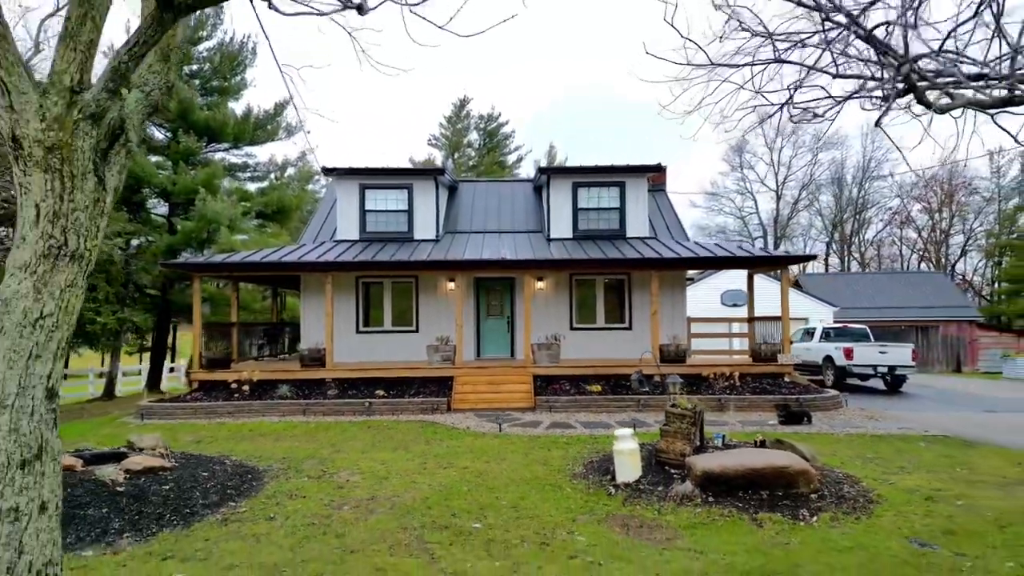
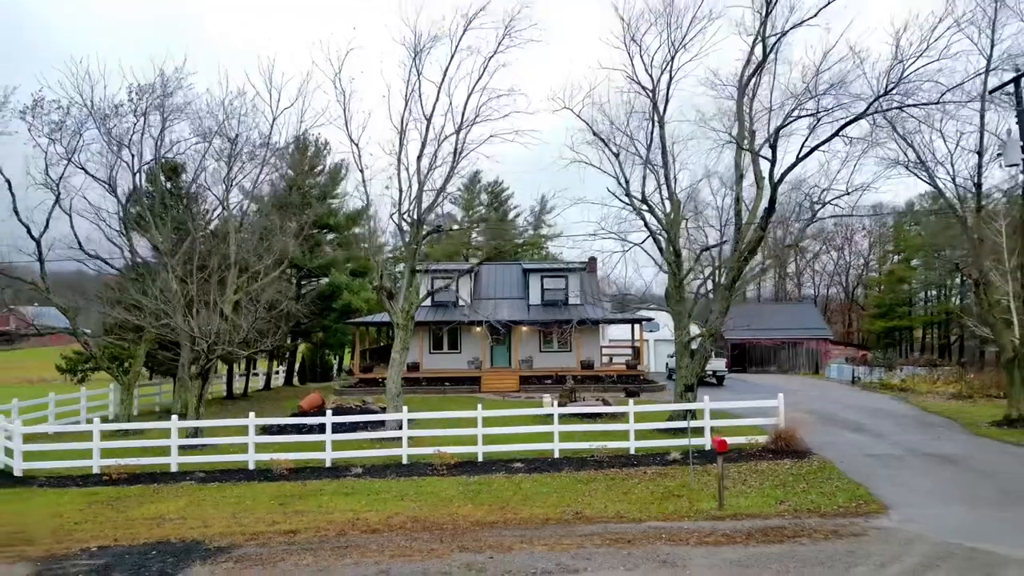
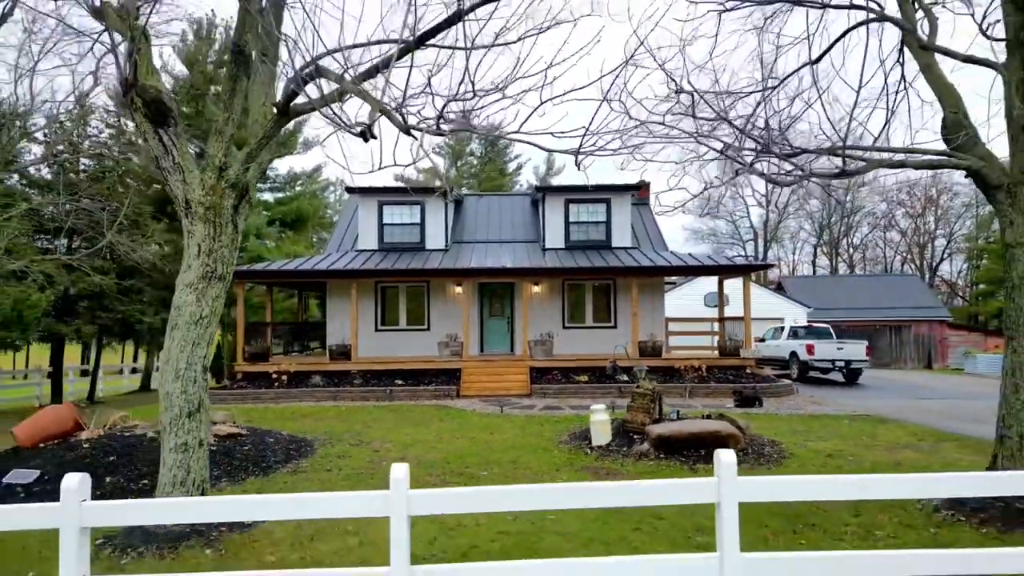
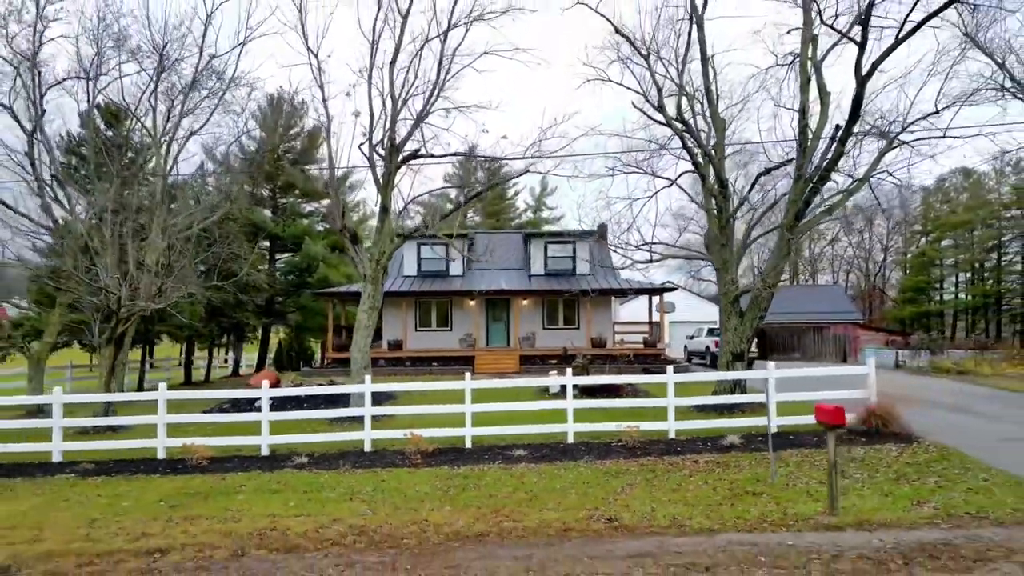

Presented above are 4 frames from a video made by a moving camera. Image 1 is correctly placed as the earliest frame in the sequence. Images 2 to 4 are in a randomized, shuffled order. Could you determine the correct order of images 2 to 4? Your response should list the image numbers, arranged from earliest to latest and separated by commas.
3, 4, 2
